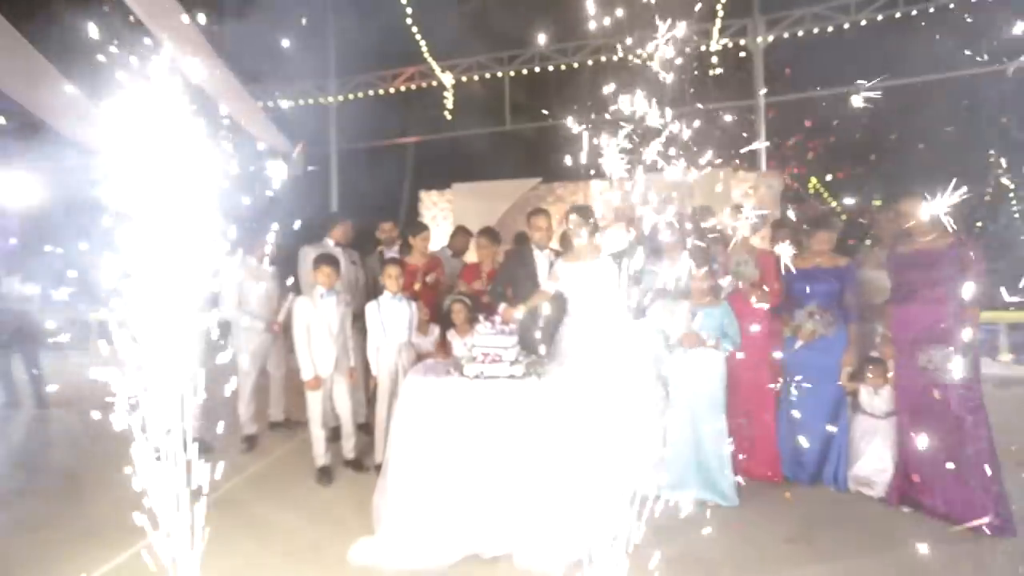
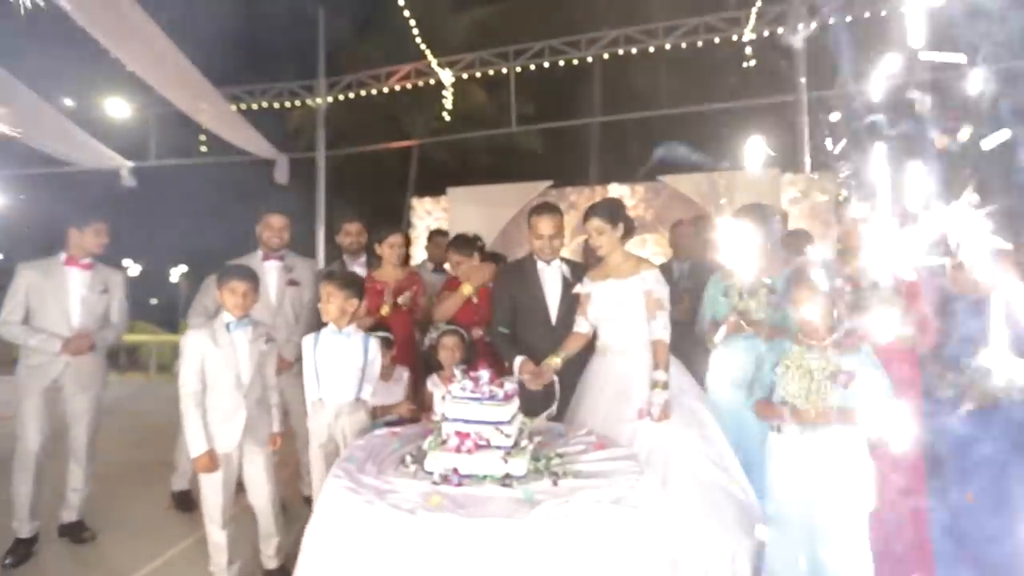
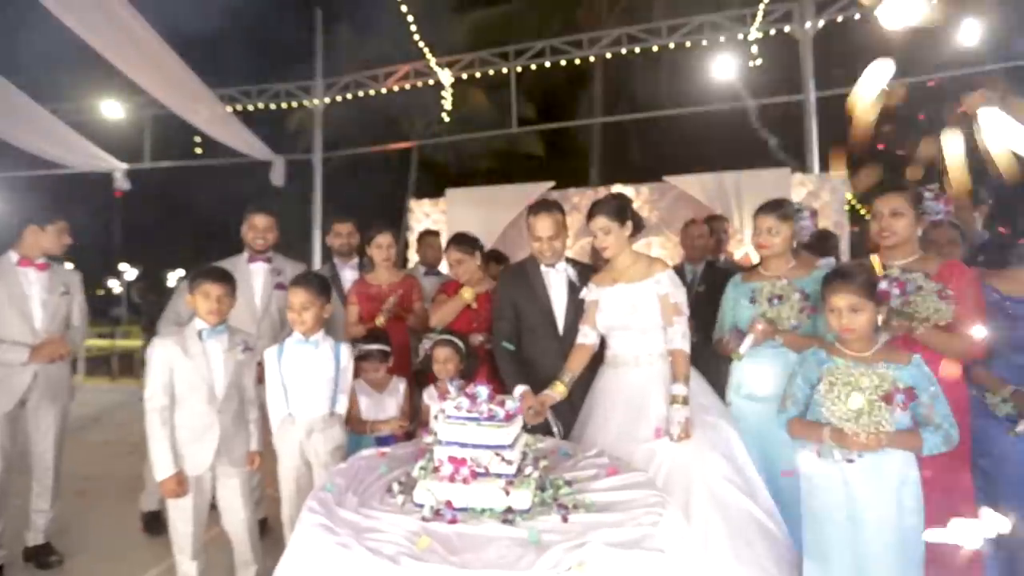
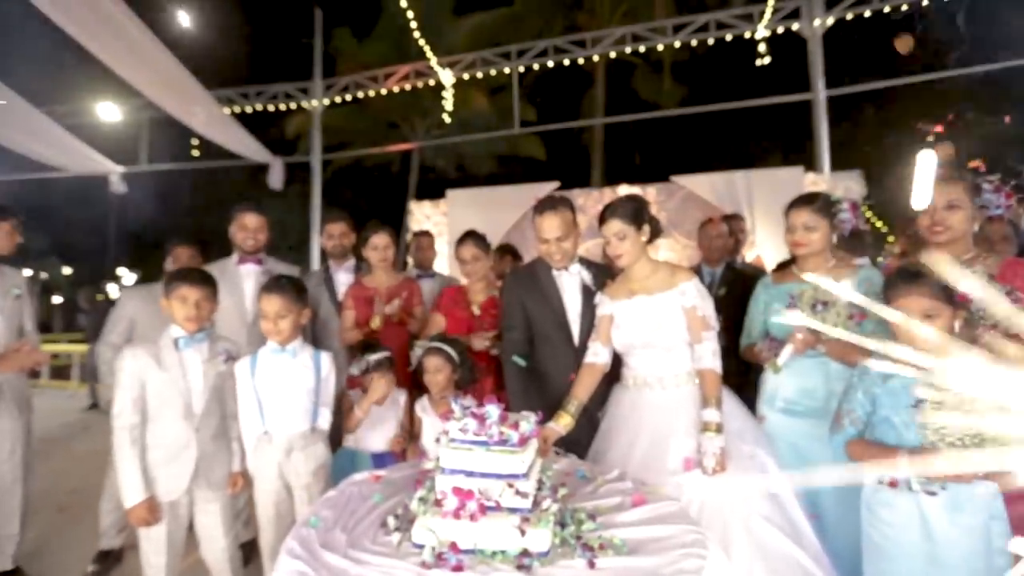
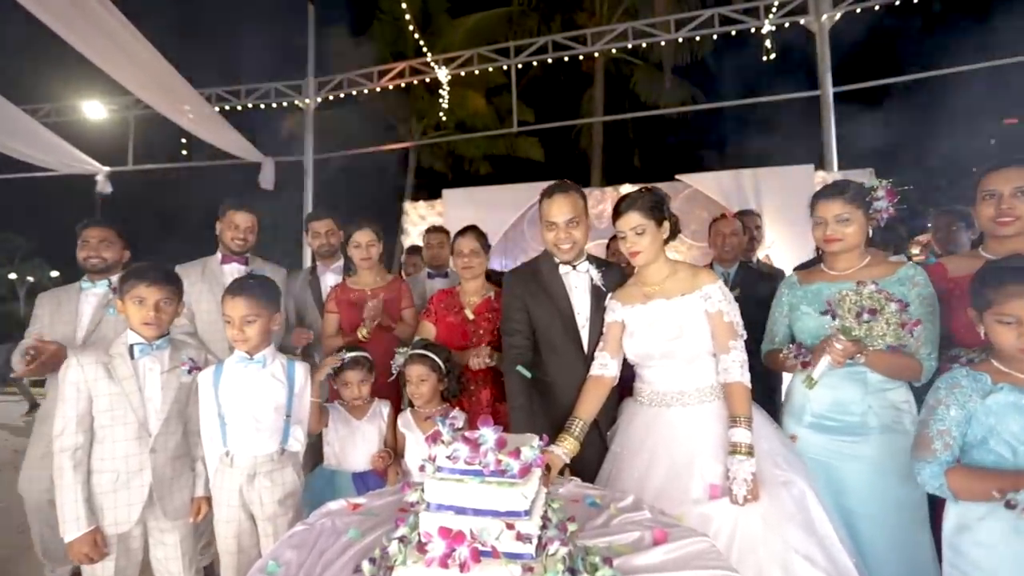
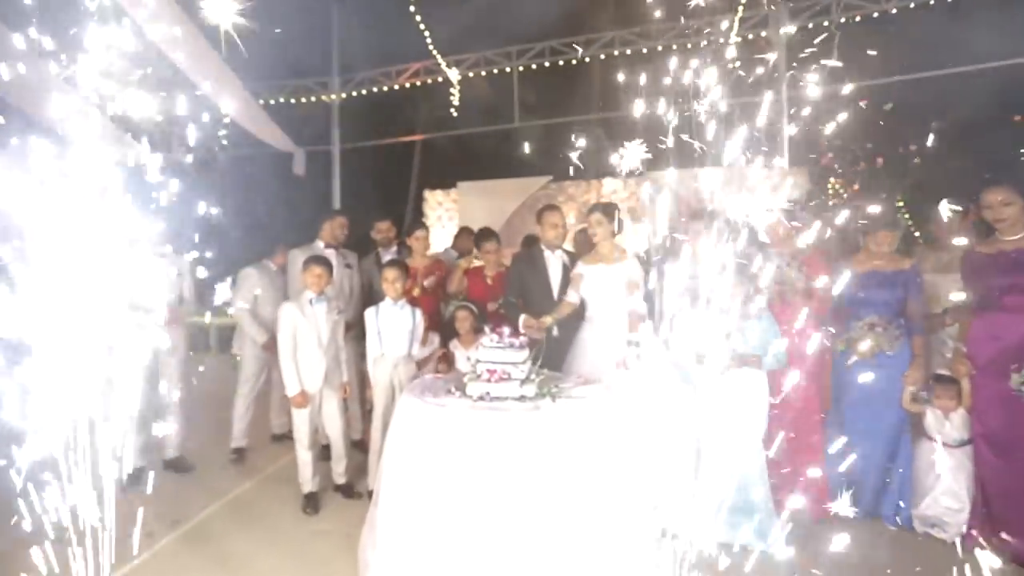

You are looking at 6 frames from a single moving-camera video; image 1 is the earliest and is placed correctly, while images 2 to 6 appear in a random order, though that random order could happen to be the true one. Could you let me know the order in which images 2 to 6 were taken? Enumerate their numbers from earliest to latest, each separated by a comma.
6, 2, 3, 4, 5
